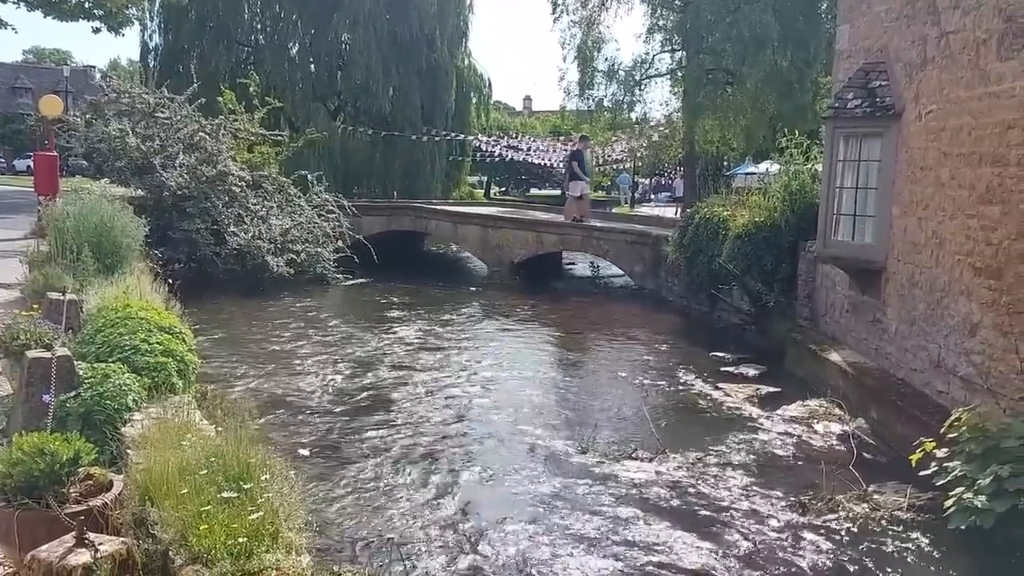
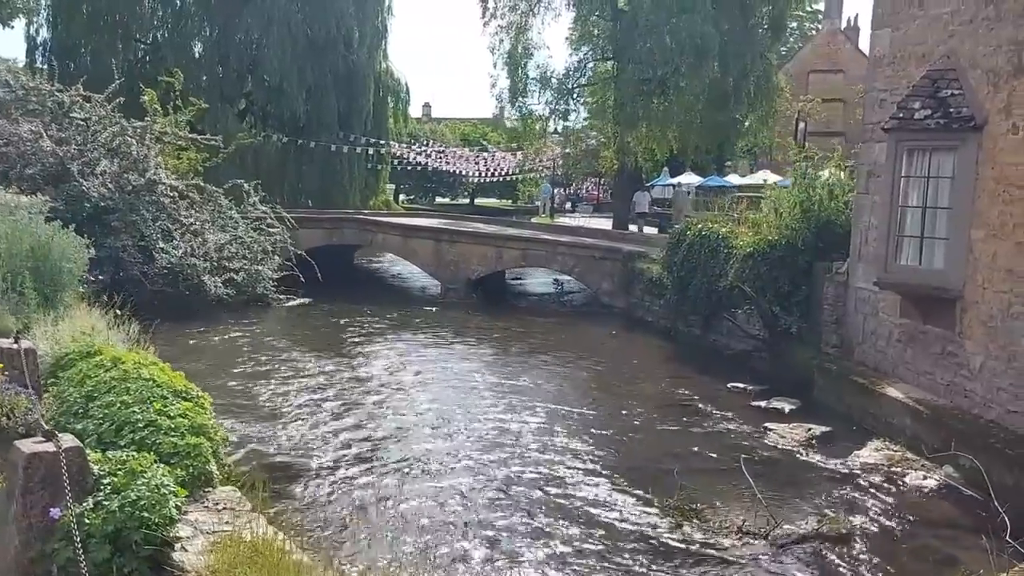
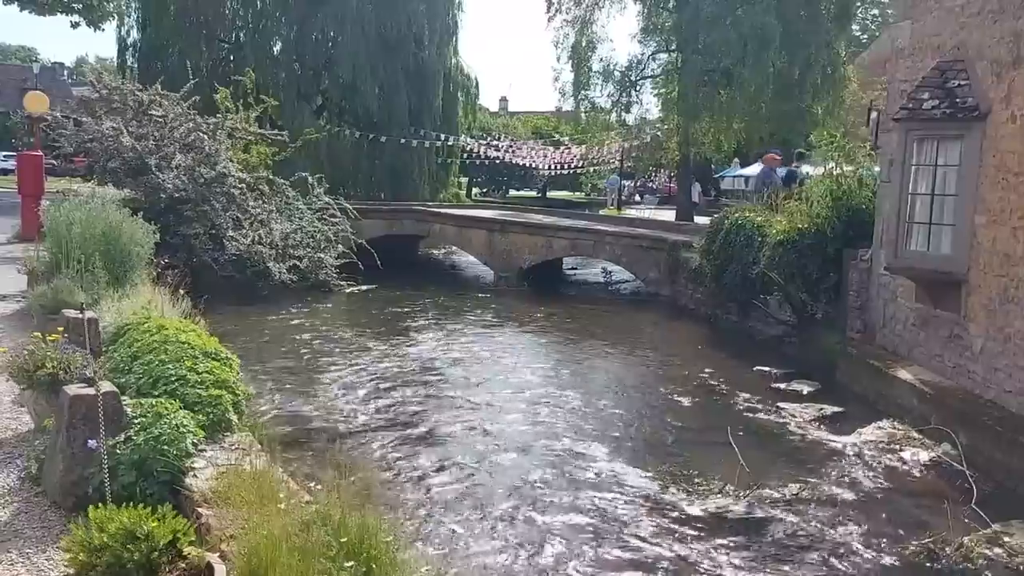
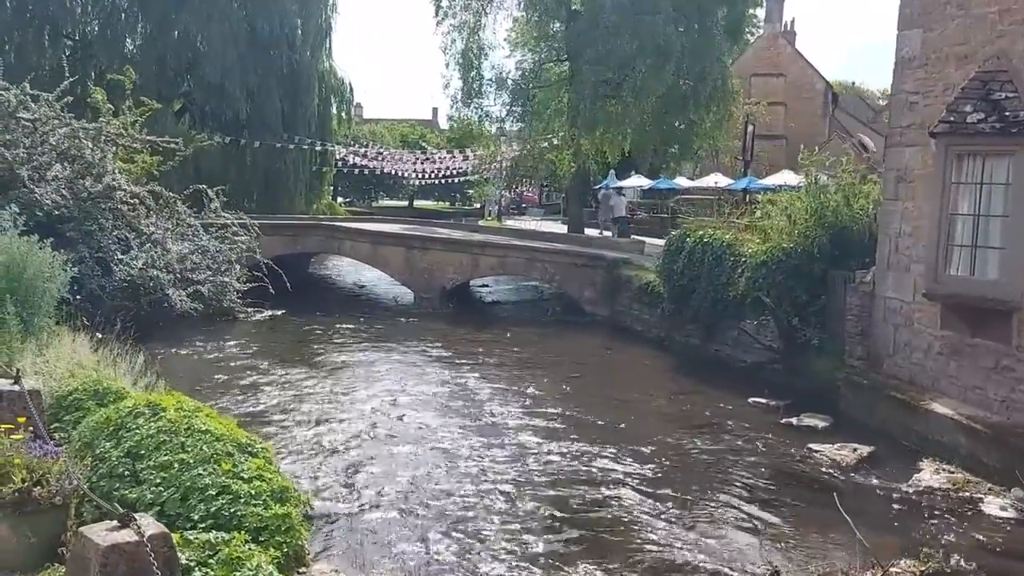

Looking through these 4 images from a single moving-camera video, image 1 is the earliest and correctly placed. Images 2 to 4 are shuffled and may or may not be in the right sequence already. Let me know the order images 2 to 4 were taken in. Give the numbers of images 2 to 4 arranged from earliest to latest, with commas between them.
3, 2, 4
